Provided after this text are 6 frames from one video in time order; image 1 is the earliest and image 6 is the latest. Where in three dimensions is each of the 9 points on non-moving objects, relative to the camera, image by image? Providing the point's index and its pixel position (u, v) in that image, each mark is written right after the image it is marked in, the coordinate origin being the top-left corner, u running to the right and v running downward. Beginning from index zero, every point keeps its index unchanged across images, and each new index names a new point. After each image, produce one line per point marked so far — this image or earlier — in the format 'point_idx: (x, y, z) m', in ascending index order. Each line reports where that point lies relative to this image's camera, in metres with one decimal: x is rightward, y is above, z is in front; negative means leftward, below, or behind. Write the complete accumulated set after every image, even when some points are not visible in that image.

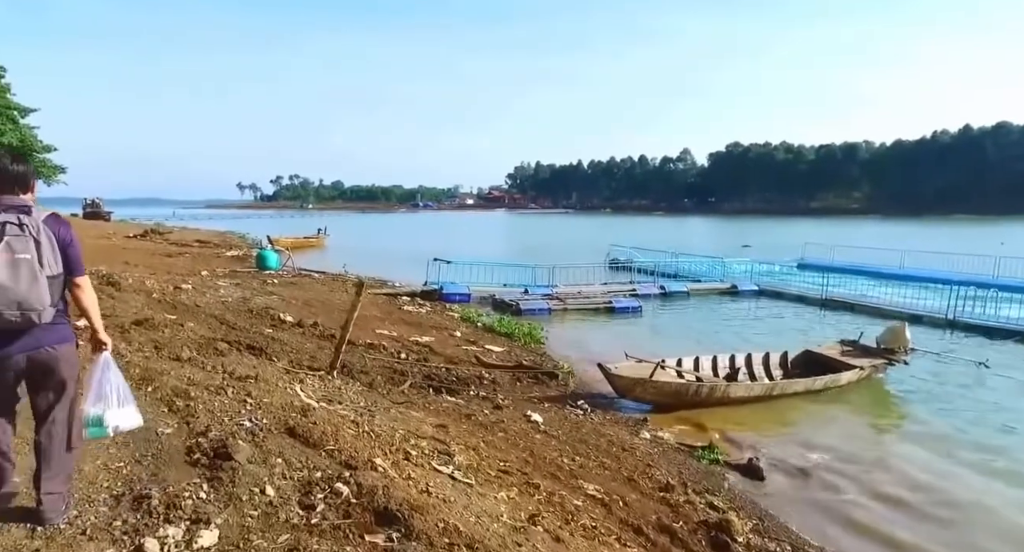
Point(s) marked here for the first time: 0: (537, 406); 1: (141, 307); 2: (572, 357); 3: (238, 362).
0: (+0.4, -2.0, +11.6) m
1: (-5.9, -0.5, +12.2) m
2: (+1.8, -2.0, +17.9) m
3: (-3.0, -0.9, +8.2) m
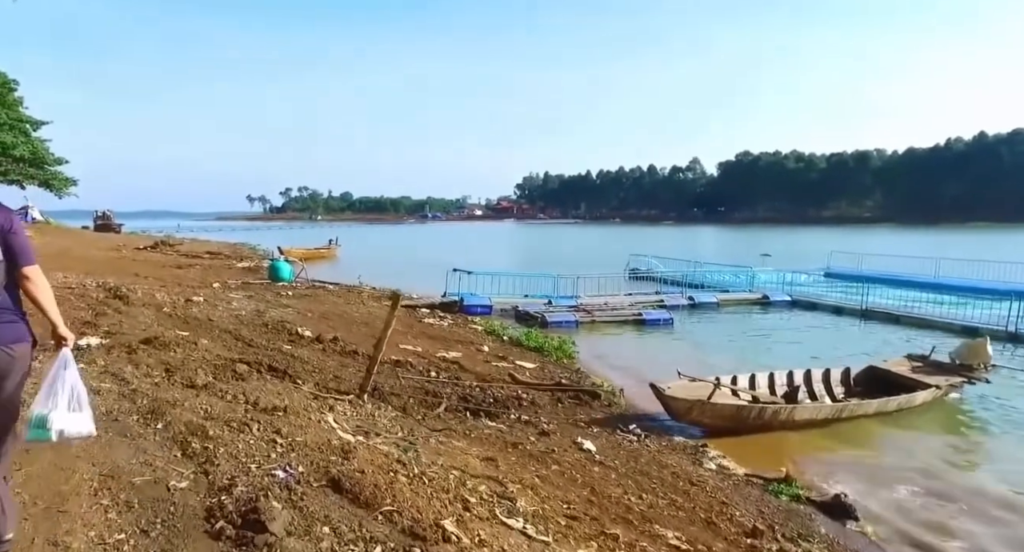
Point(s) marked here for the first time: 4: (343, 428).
0: (+1.0, -2.1, +10.5) m
1: (-5.3, -0.7, +11.2) m
2: (+2.5, -2.2, +16.7) m
3: (-2.4, -1.0, +7.1) m
4: (-1.4, -1.3, +6.5) m
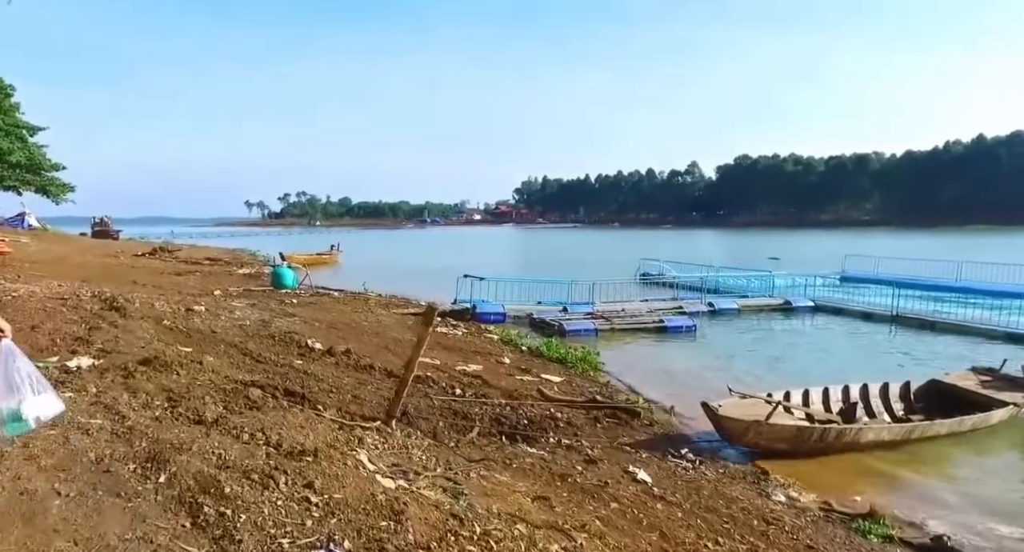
0: (+1.5, -2.2, +9.5) m
1: (-4.8, -0.8, +10.1) m
2: (+3.0, -2.3, +15.7) m
3: (-1.9, -1.1, +6.1) m
4: (-0.9, -1.4, +5.4) m
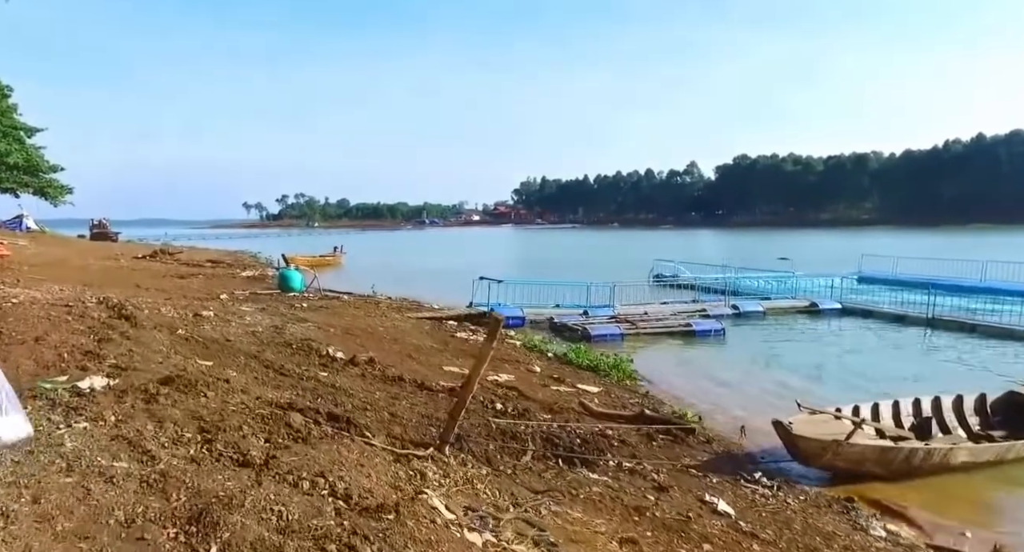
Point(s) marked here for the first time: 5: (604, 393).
0: (+2.1, -2.3, +8.5) m
1: (-4.1, -0.9, +9.2) m
2: (+3.6, -2.4, +14.8) m
3: (-1.2, -1.2, +5.2) m
4: (-0.3, -1.4, +4.5) m
5: (+1.7, -2.1, +14.0) m
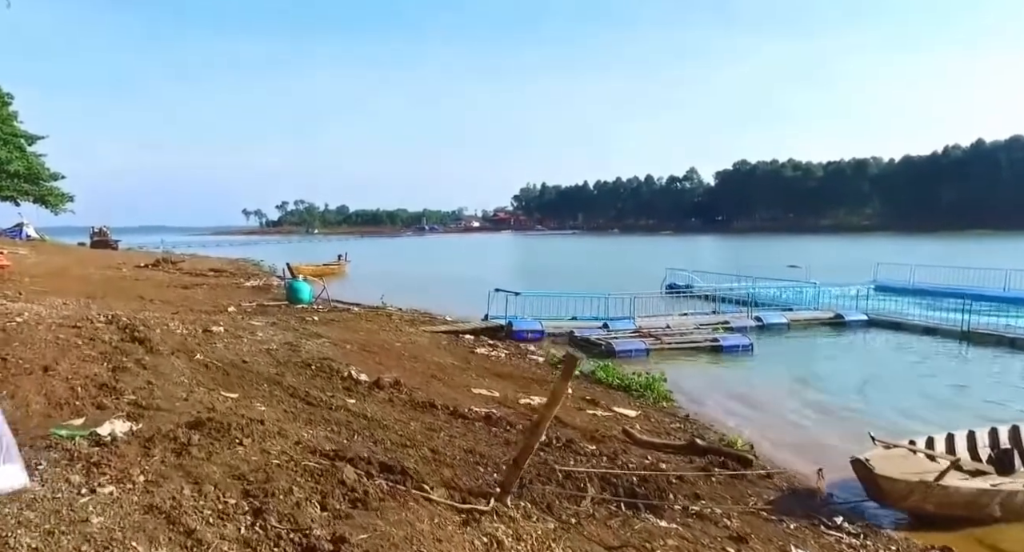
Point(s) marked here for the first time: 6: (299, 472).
0: (+2.7, -2.6, +7.8) m
1: (-3.6, -1.2, +8.4) m
2: (+4.2, -2.7, +14.0) m
3: (-0.6, -1.4, +4.4) m
4: (+0.3, -1.7, +3.7) m
5: (+2.2, -2.4, +13.2) m
6: (-1.5, -1.3, +5.2) m
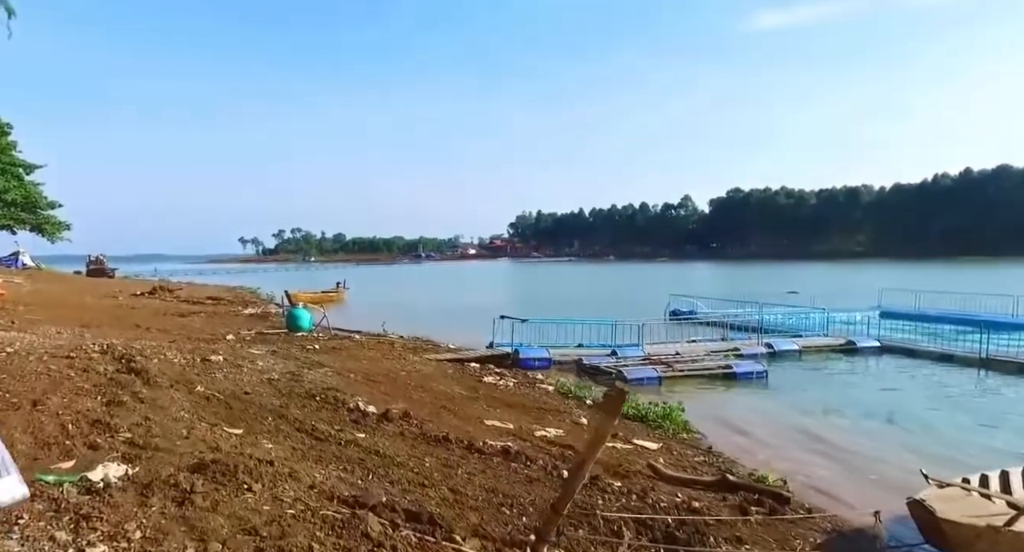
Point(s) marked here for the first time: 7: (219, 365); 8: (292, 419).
0: (+3.0, -2.8, +7.1) m
1: (-3.3, -1.4, +7.8) m
2: (+4.4, -3.1, +13.3) m
3: (-0.4, -1.6, +3.8) m
4: (+0.6, -1.8, +3.1) m
5: (+2.5, -2.8, +12.5) m
6: (-1.2, -1.5, +4.6) m
7: (-6.2, -1.9, +16.3) m
8: (-2.8, -1.9, +9.8) m
